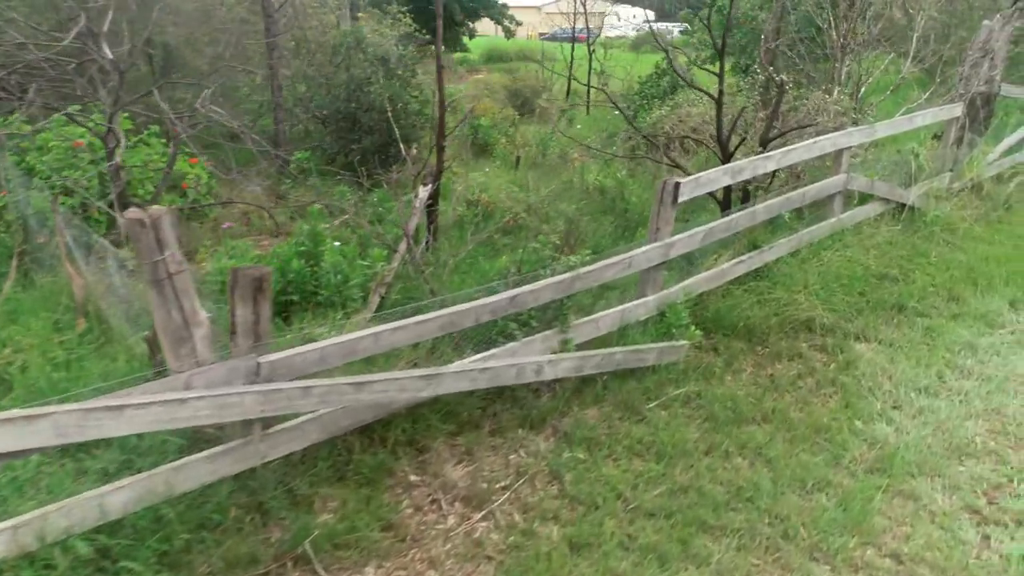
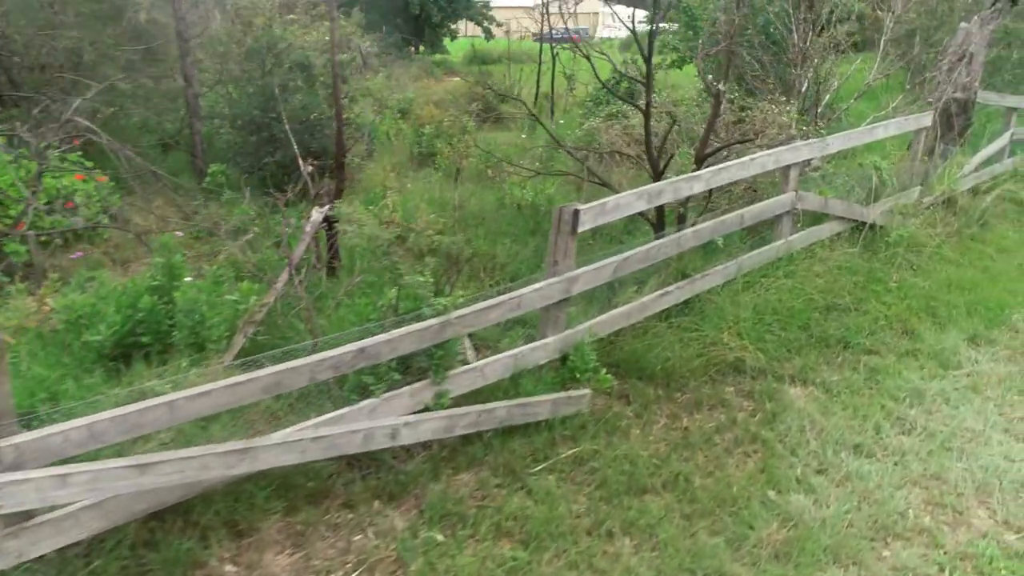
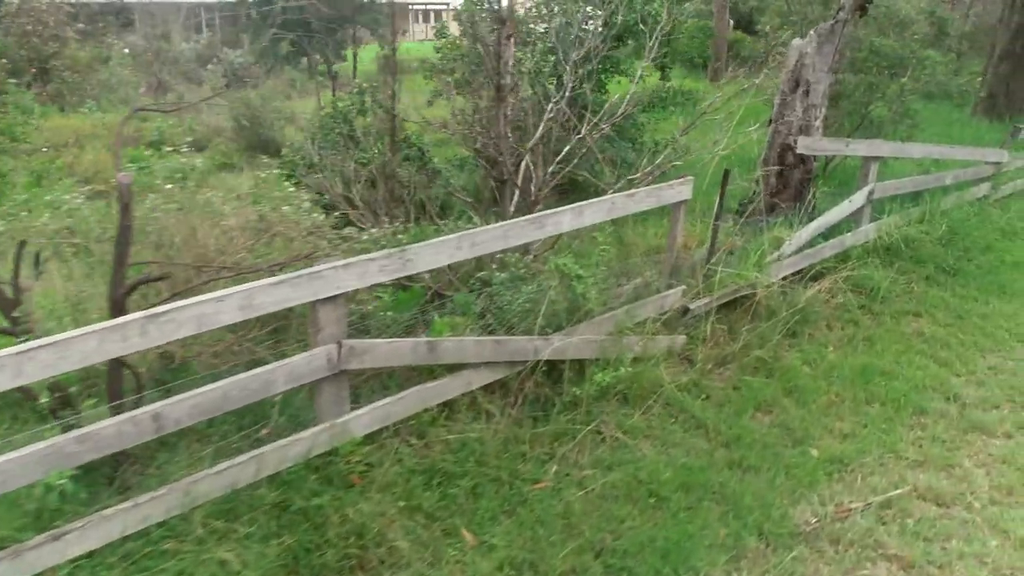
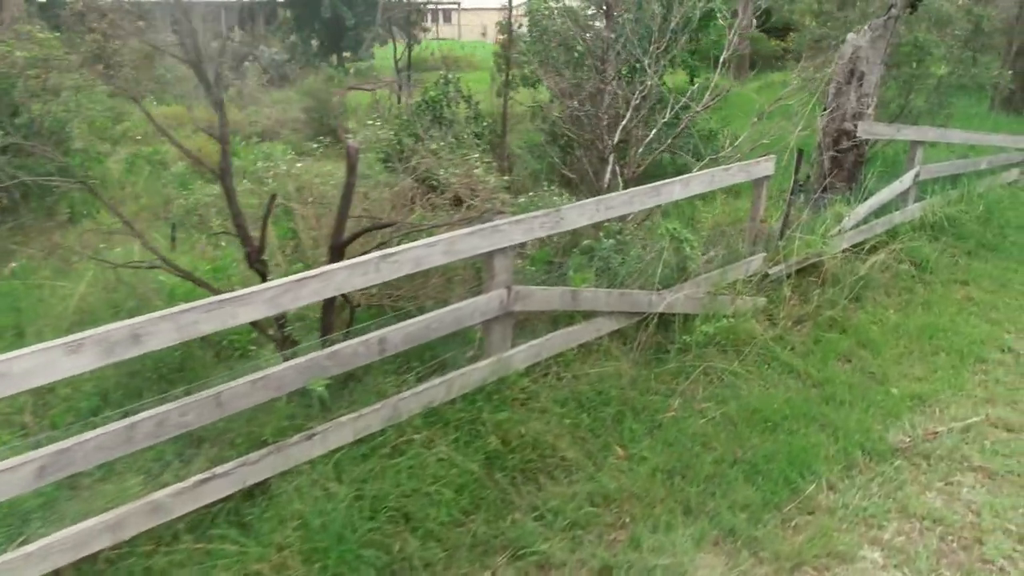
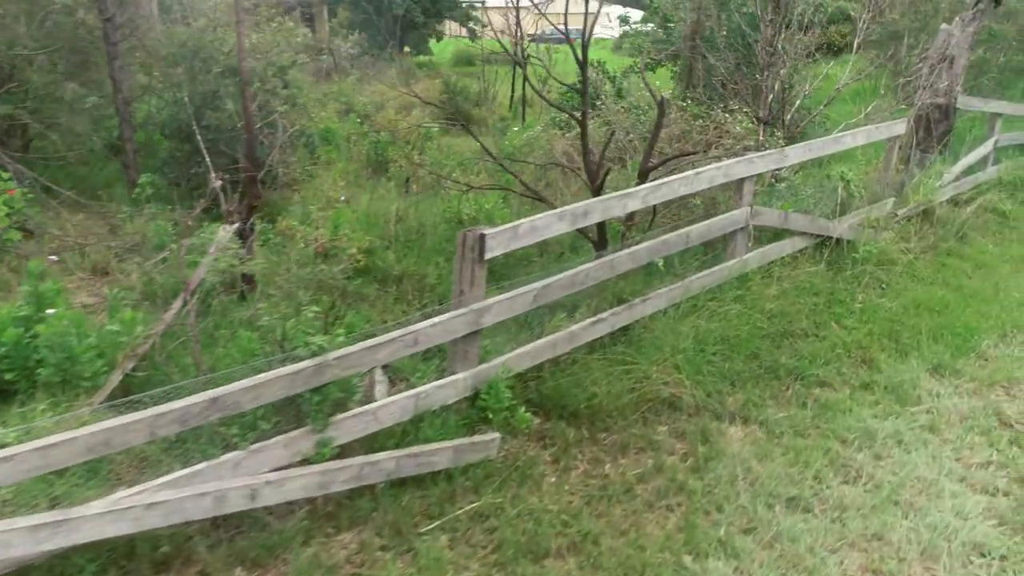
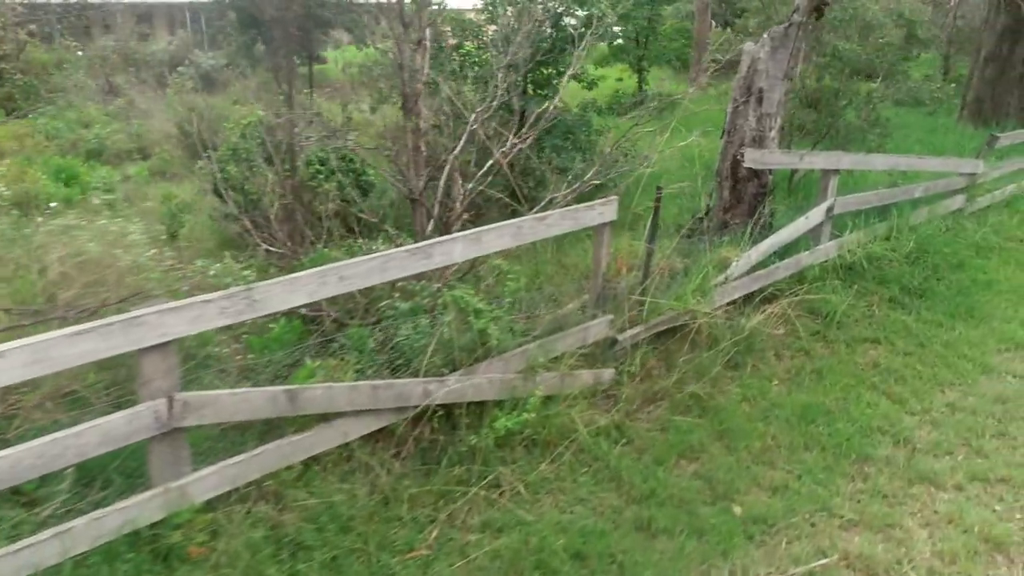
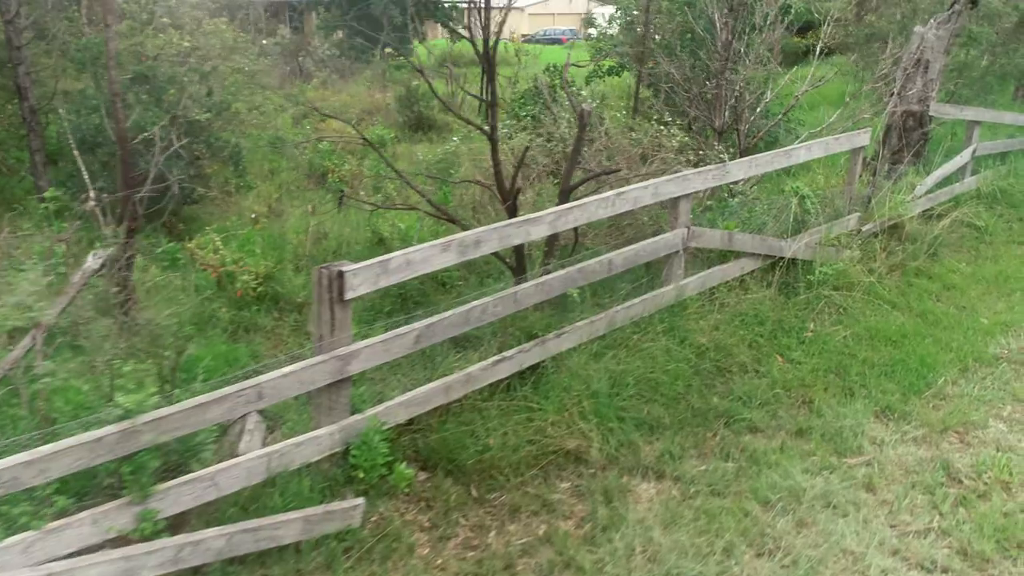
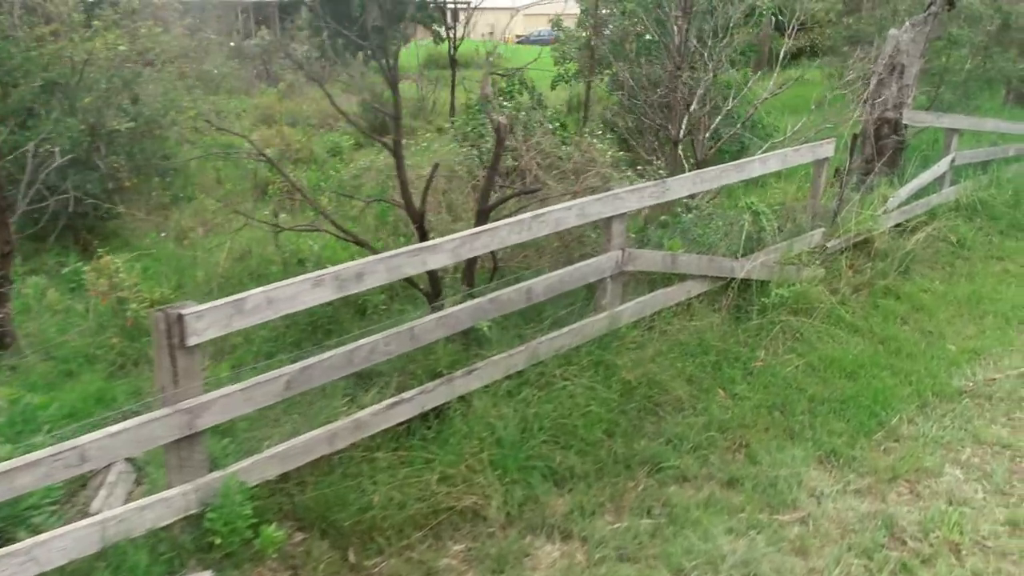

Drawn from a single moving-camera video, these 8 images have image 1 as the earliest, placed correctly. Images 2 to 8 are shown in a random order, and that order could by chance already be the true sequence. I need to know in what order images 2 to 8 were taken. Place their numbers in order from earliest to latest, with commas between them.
2, 5, 7, 8, 4, 3, 6
